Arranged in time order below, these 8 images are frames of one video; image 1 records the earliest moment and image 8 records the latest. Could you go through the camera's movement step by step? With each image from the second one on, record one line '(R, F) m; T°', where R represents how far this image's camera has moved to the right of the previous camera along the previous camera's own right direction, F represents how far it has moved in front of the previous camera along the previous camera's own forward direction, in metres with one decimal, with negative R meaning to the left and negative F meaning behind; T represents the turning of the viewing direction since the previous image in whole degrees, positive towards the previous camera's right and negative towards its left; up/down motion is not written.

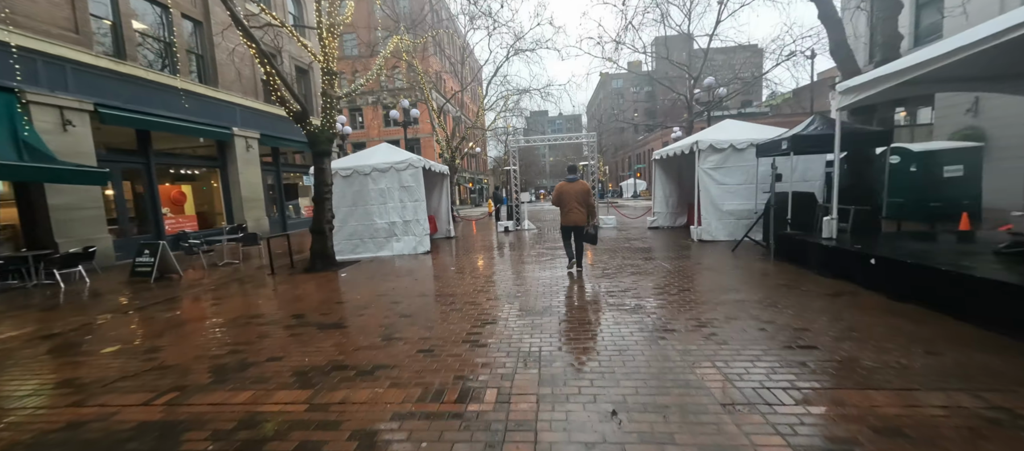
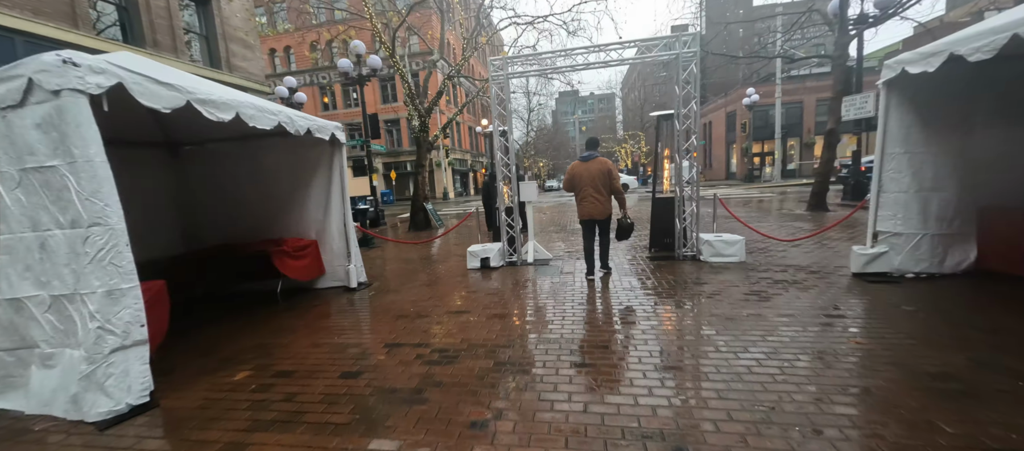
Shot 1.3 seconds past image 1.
(+0.7, +7.4) m; -4°
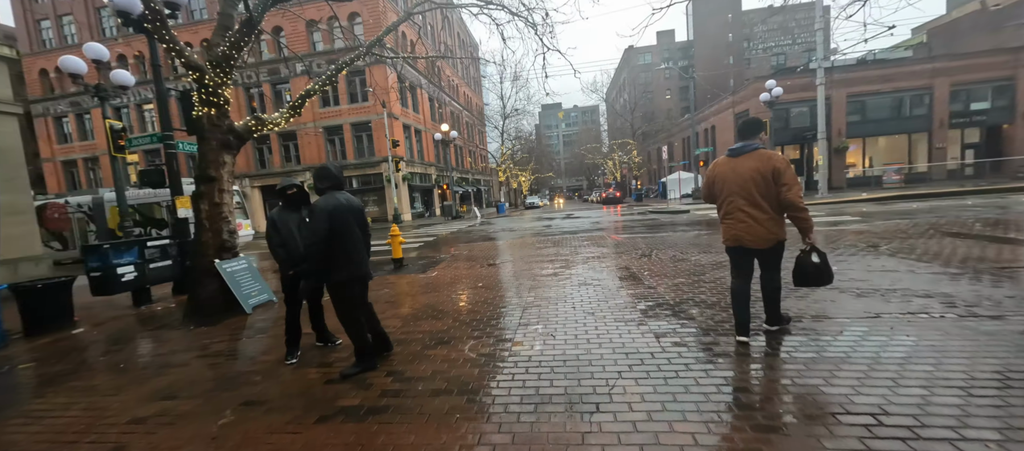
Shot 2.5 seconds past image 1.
(+1.2, +6.2) m; +2°
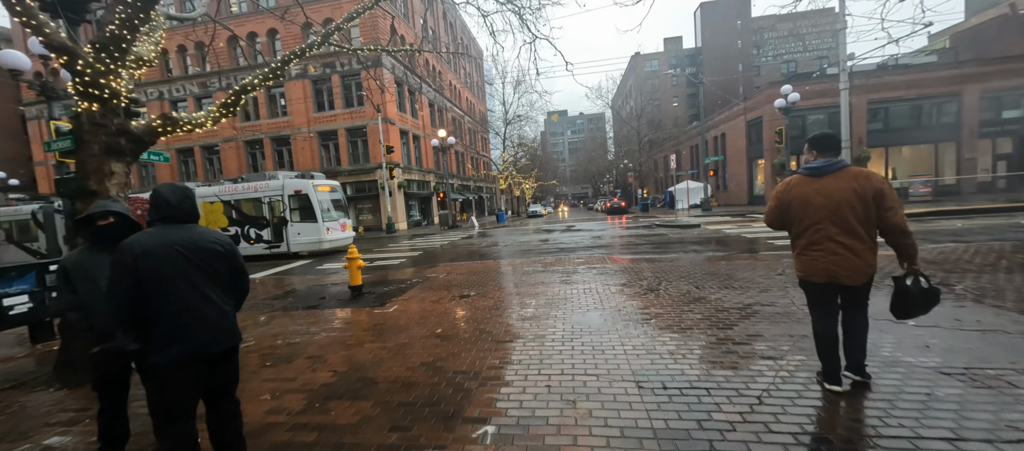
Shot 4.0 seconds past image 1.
(+0.4, +1.3) m; -1°
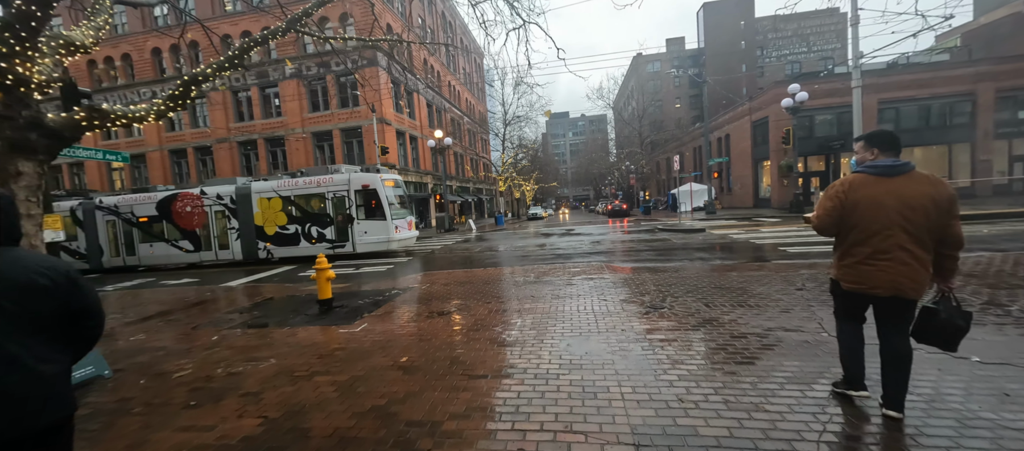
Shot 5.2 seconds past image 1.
(+0.2, +0.7) m; 0°
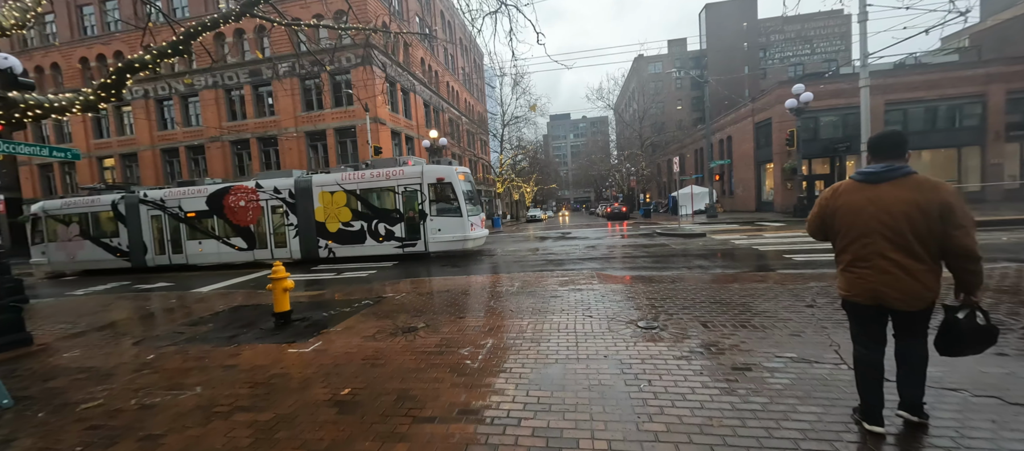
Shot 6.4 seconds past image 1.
(+0.3, +0.6) m; 0°
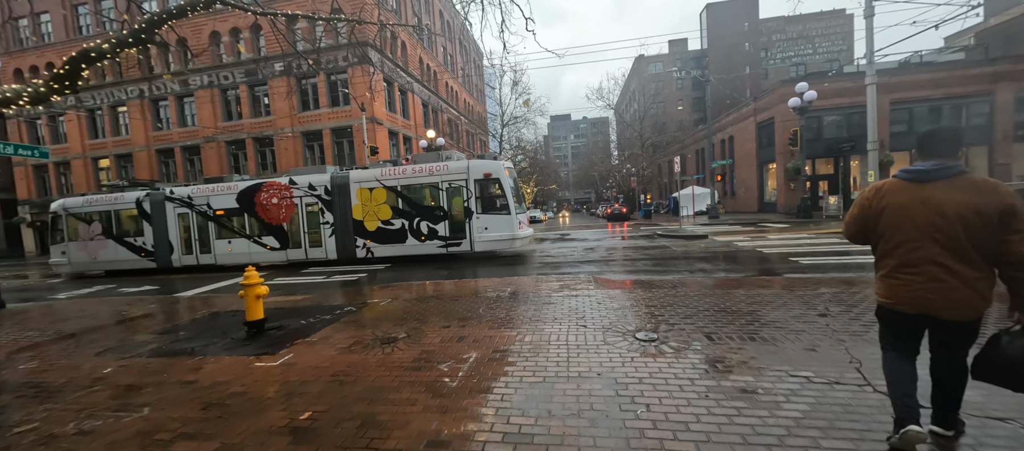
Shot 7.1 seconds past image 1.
(+0.1, +0.4) m; 0°
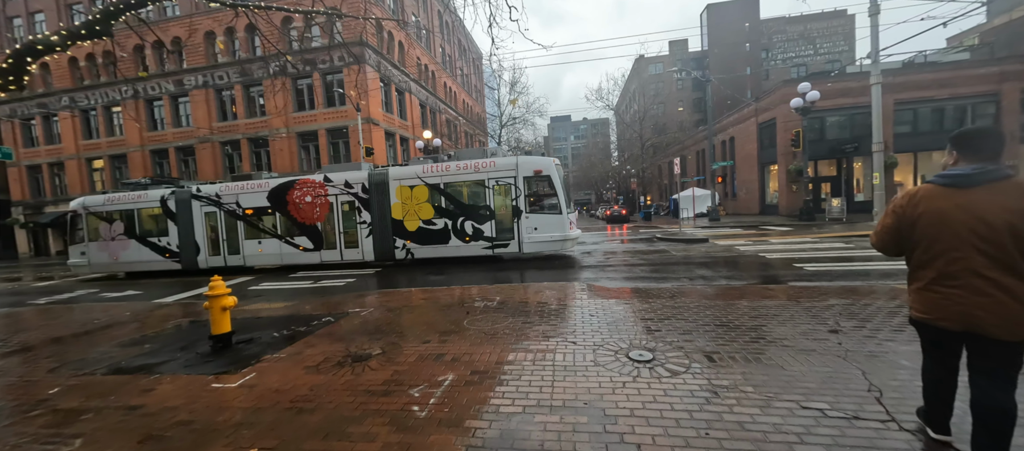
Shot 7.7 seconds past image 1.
(+0.2, +0.4) m; 0°
